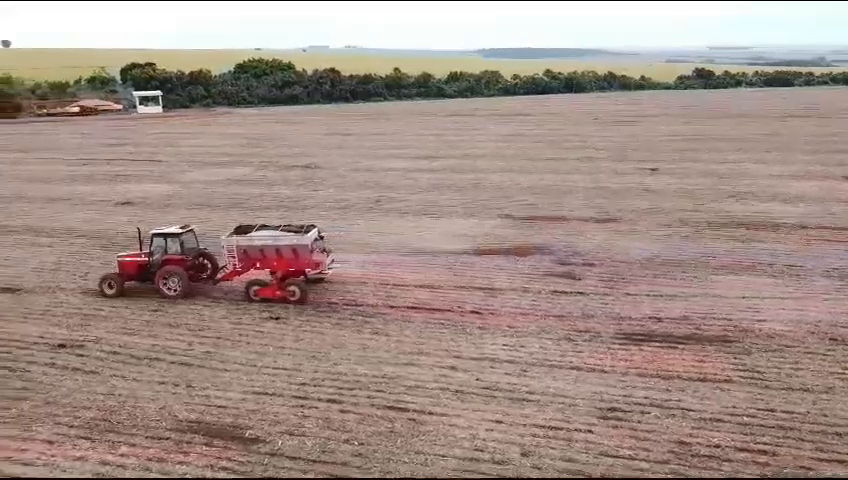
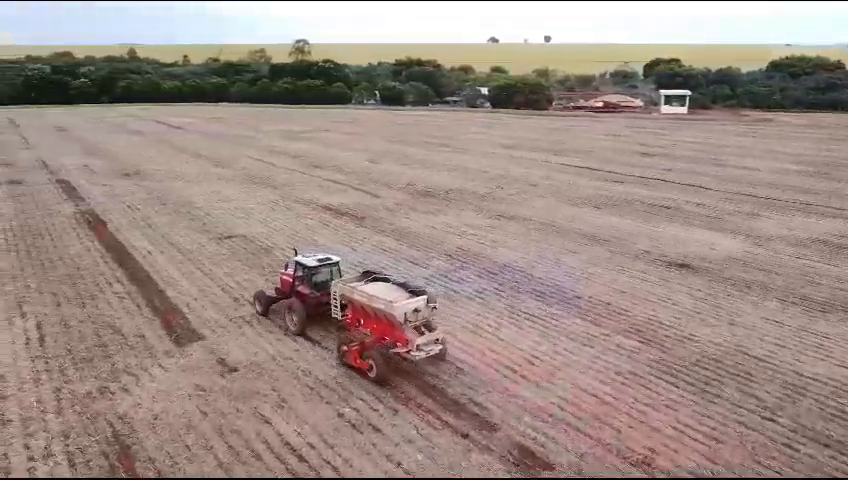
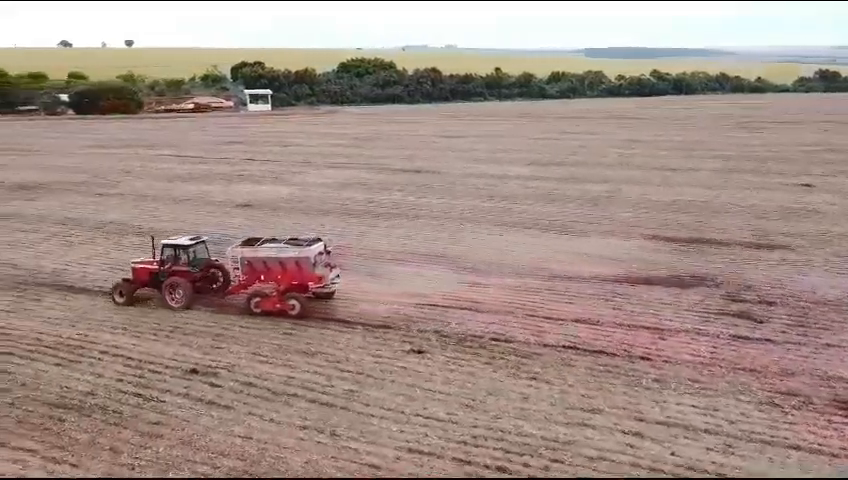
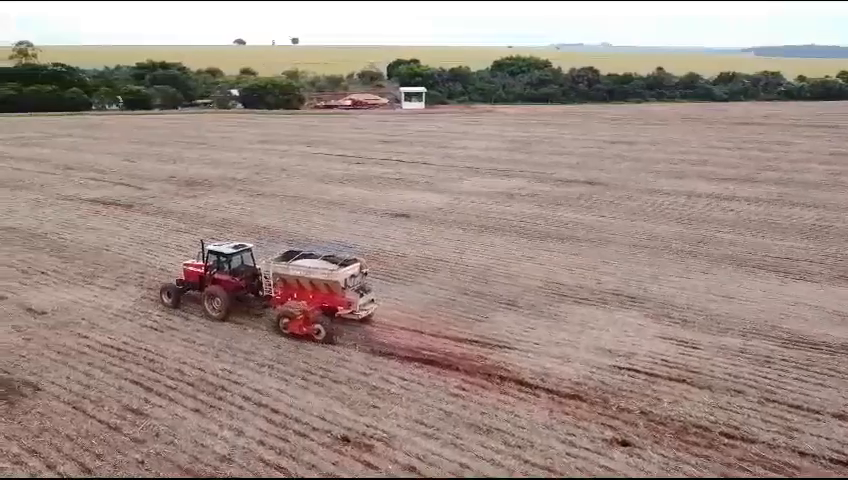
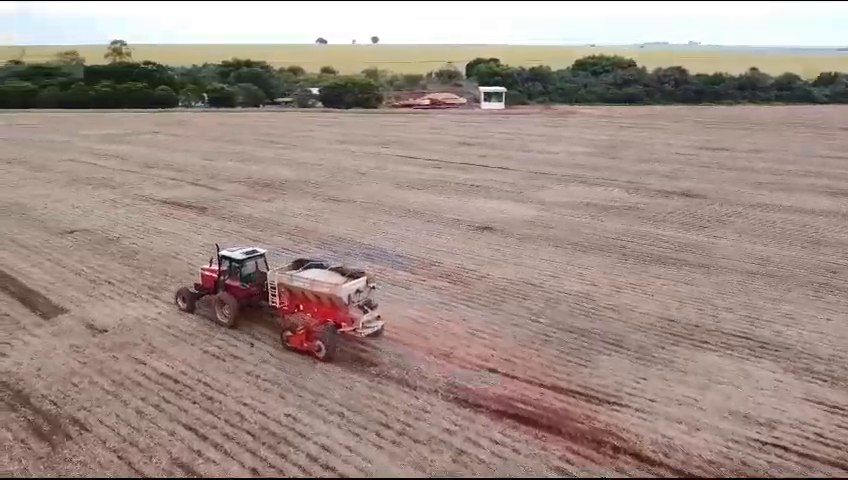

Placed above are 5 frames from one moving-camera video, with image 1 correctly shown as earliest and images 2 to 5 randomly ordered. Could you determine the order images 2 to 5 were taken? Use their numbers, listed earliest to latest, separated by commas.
3, 4, 5, 2
